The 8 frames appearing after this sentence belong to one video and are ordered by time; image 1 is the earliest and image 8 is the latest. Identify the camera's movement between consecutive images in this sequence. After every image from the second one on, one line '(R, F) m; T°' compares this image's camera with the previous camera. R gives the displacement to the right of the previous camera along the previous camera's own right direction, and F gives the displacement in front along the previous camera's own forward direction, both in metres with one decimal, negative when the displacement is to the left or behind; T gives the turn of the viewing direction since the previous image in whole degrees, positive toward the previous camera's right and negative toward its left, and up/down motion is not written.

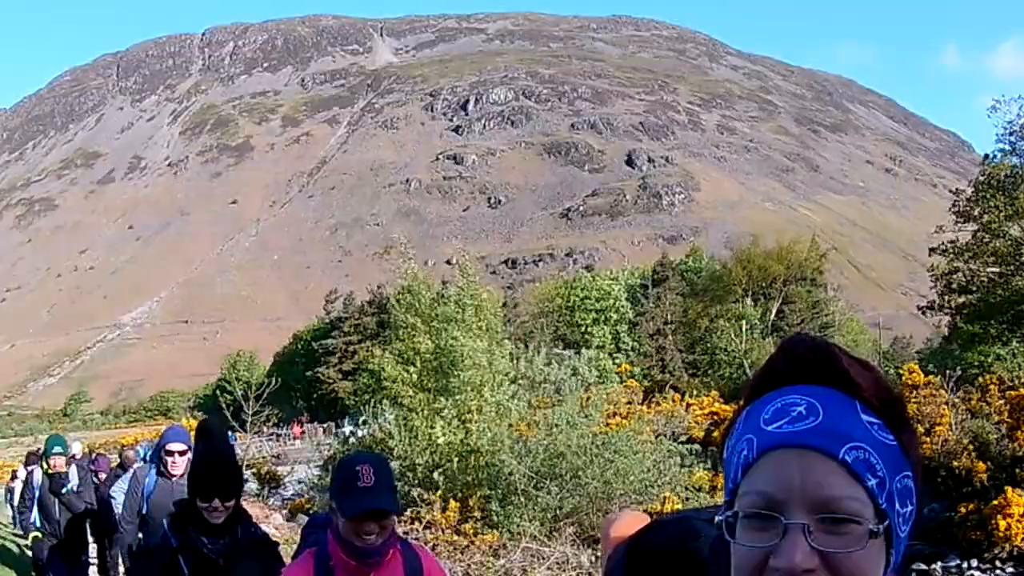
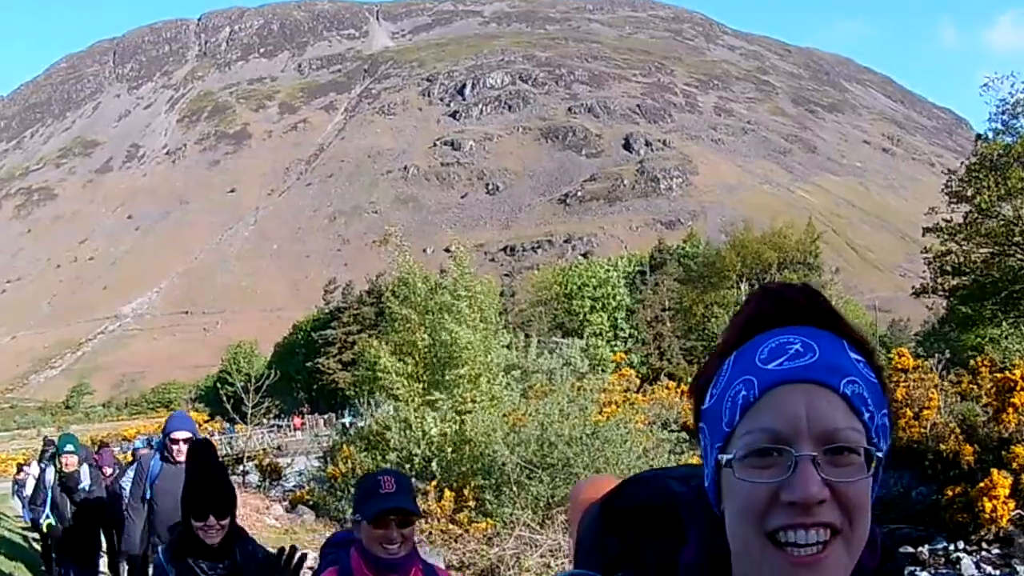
(+0.1, -0.2) m; 0°
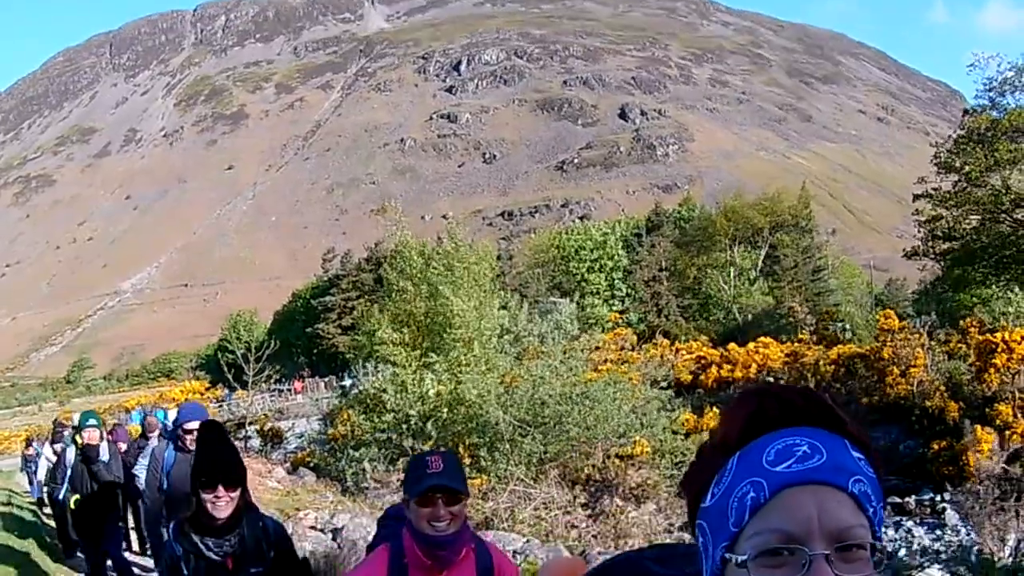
(+0.1, -0.2) m; 0°
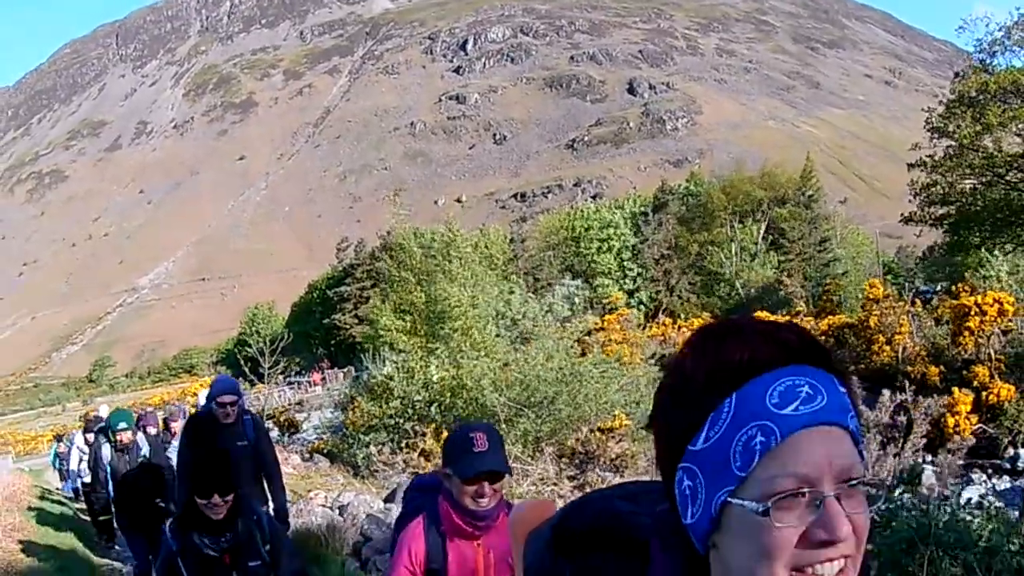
(+0.3, -0.7) m; -1°
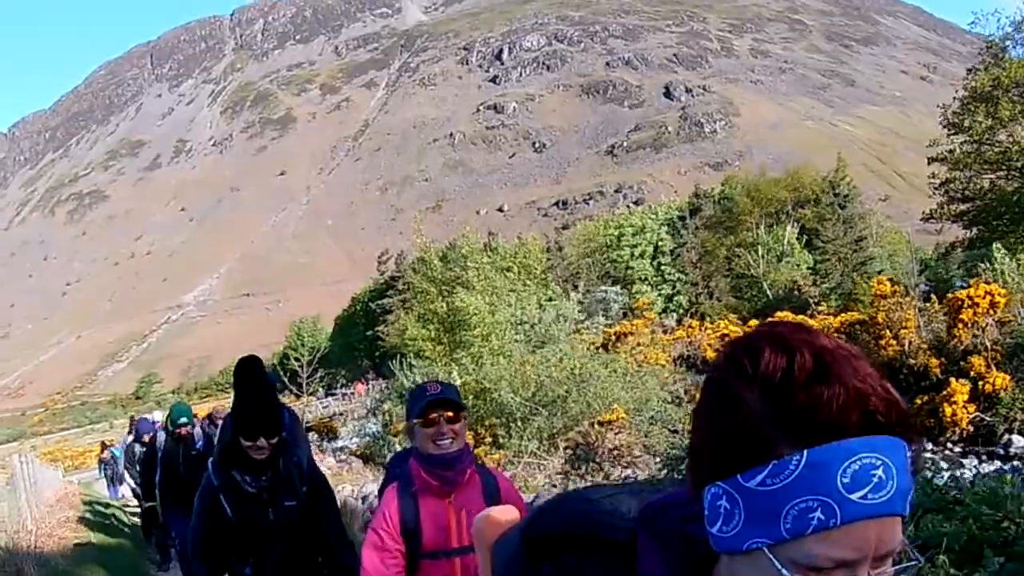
(+0.4, -0.9) m; -2°
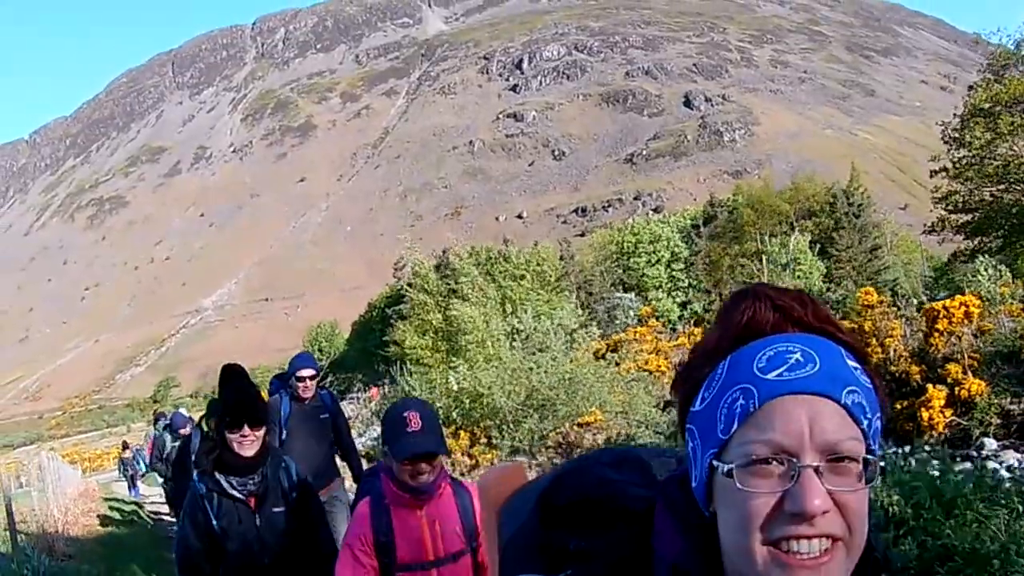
(+0.4, -0.6) m; -1°
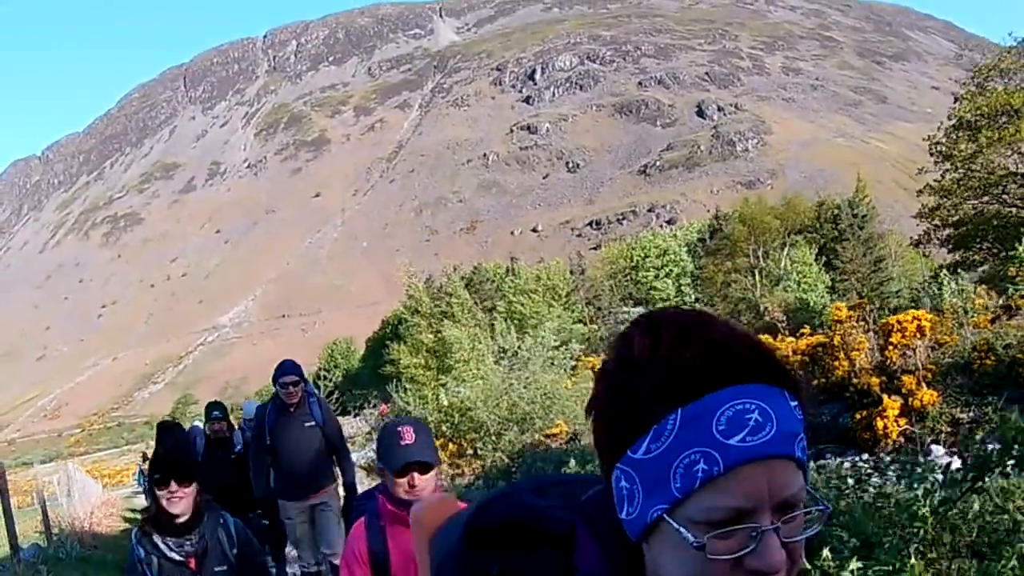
(+0.5, -1.2) m; -1°
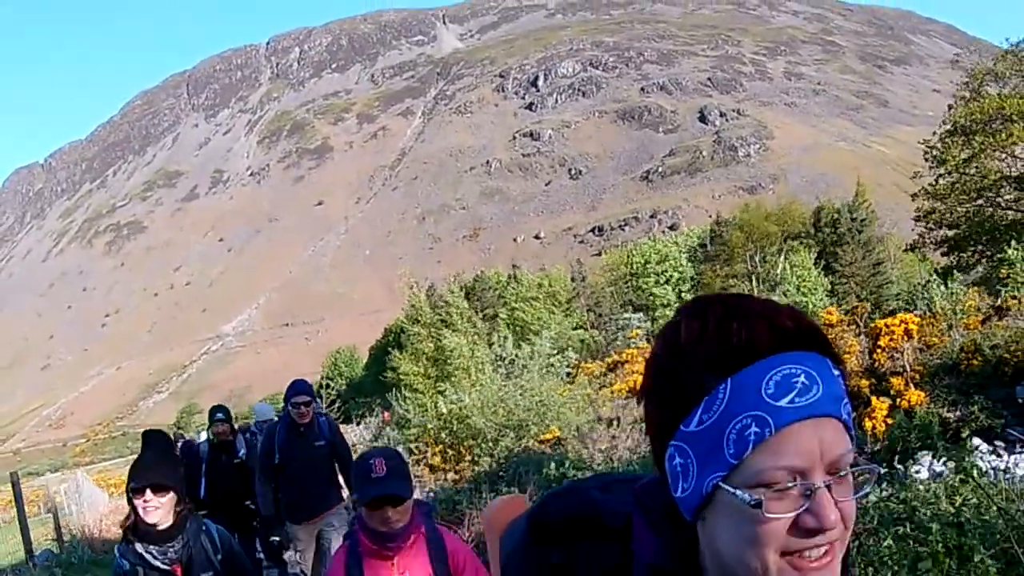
(+0.1, -0.4) m; 0°
